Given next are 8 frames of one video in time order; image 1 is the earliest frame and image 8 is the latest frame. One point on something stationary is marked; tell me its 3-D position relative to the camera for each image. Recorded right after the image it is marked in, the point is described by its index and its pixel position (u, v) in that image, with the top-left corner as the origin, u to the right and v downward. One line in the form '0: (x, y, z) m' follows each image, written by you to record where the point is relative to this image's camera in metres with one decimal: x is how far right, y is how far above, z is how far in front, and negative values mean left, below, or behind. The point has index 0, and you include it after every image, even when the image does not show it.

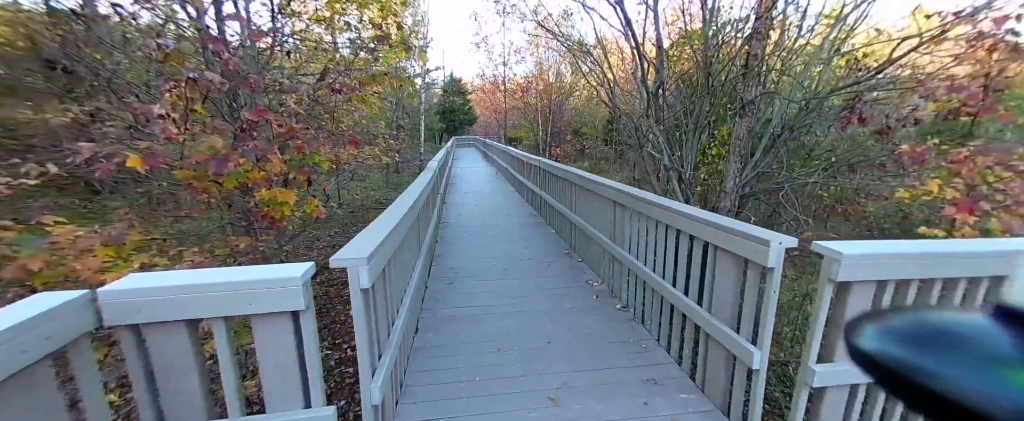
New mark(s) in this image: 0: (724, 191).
0: (+1.9, +0.2, +3.2) m
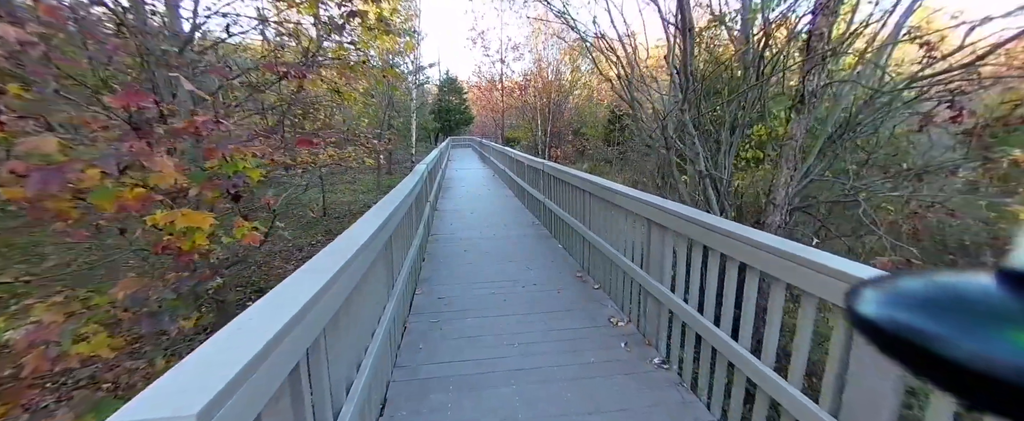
0: (+1.9, +0.1, +2.6) m
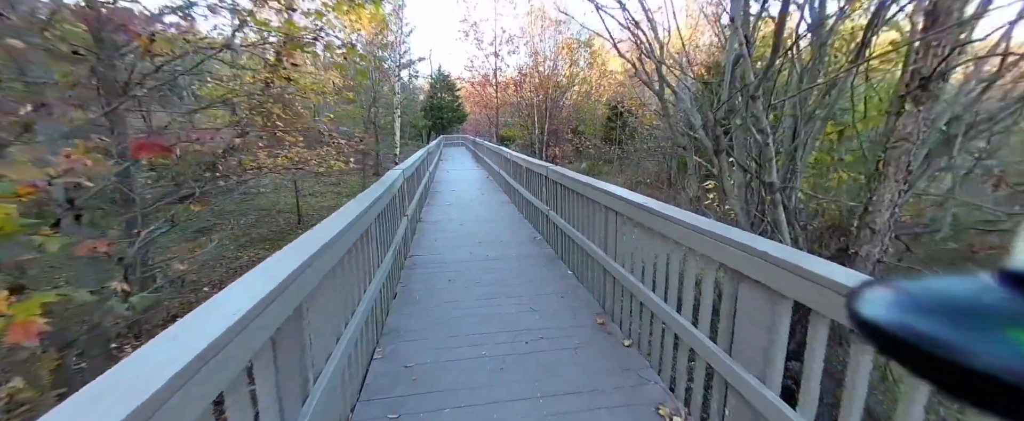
0: (+1.9, -0.1, +1.9) m
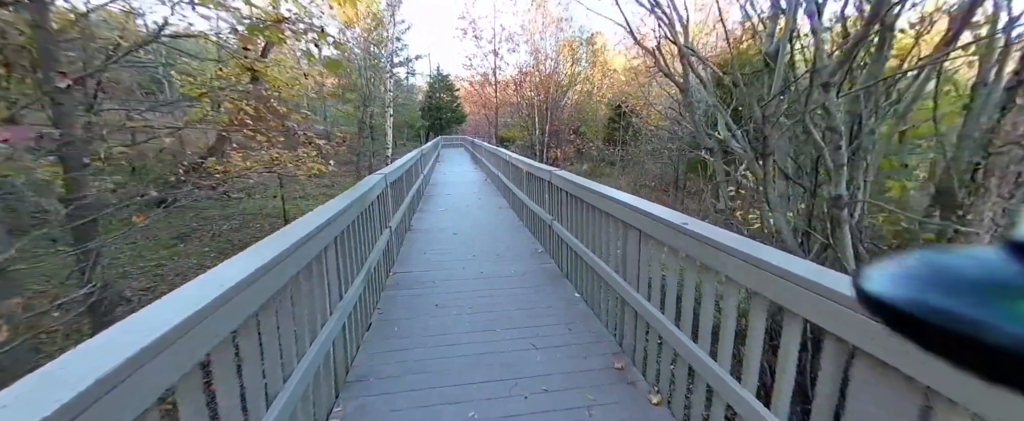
0: (+1.9, -0.2, +1.5) m
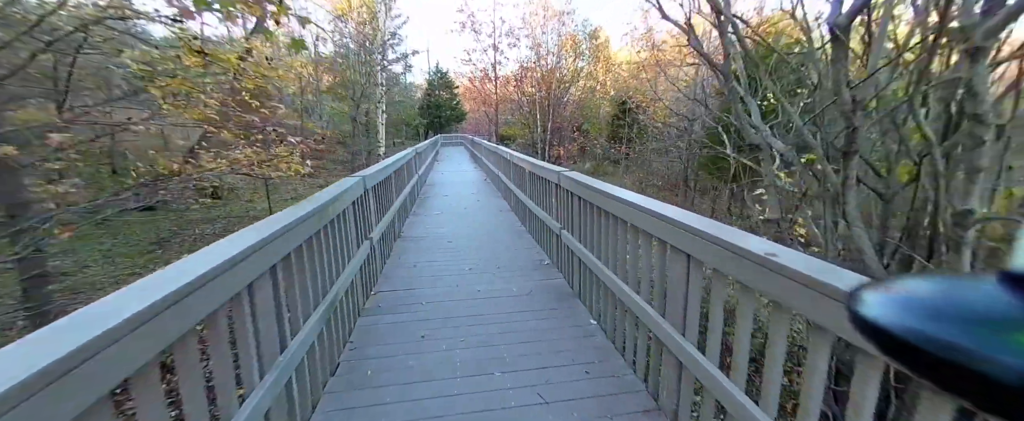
0: (+1.9, -0.2, +1.1) m
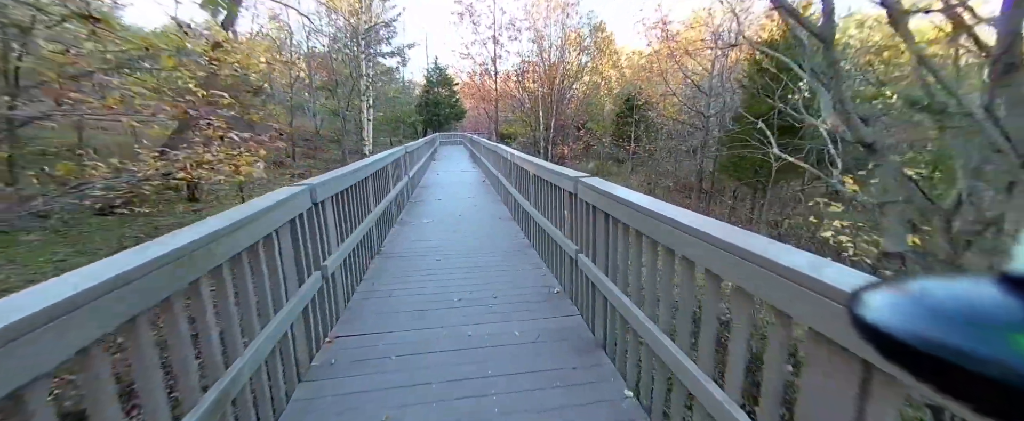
0: (+1.9, -0.3, +0.5) m
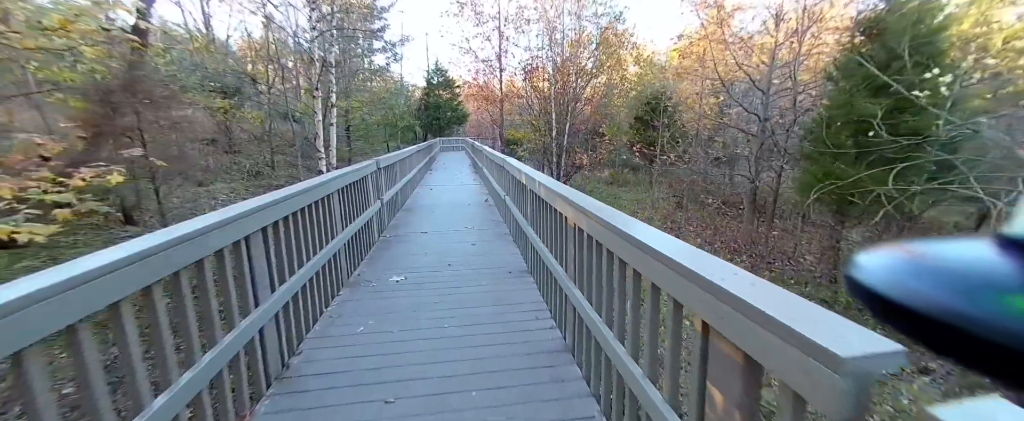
0: (+2.0, -0.7, -0.9) m
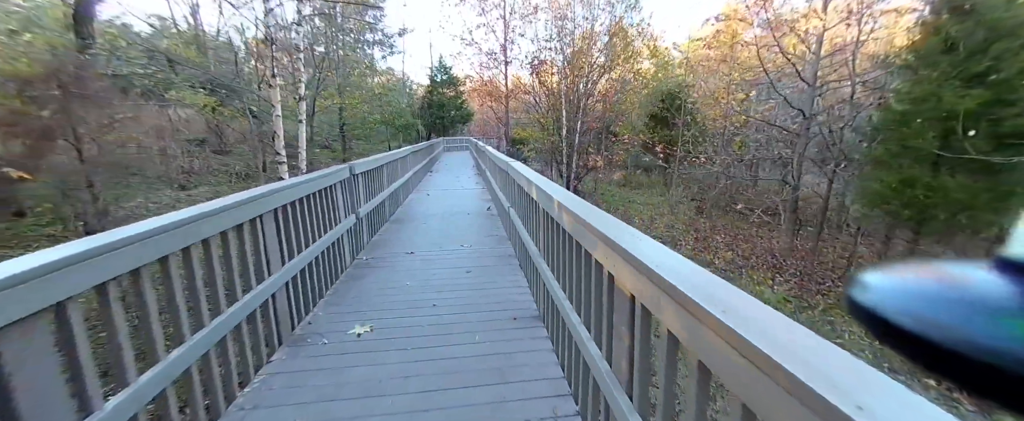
0: (+2.0, -0.8, -1.6) m
